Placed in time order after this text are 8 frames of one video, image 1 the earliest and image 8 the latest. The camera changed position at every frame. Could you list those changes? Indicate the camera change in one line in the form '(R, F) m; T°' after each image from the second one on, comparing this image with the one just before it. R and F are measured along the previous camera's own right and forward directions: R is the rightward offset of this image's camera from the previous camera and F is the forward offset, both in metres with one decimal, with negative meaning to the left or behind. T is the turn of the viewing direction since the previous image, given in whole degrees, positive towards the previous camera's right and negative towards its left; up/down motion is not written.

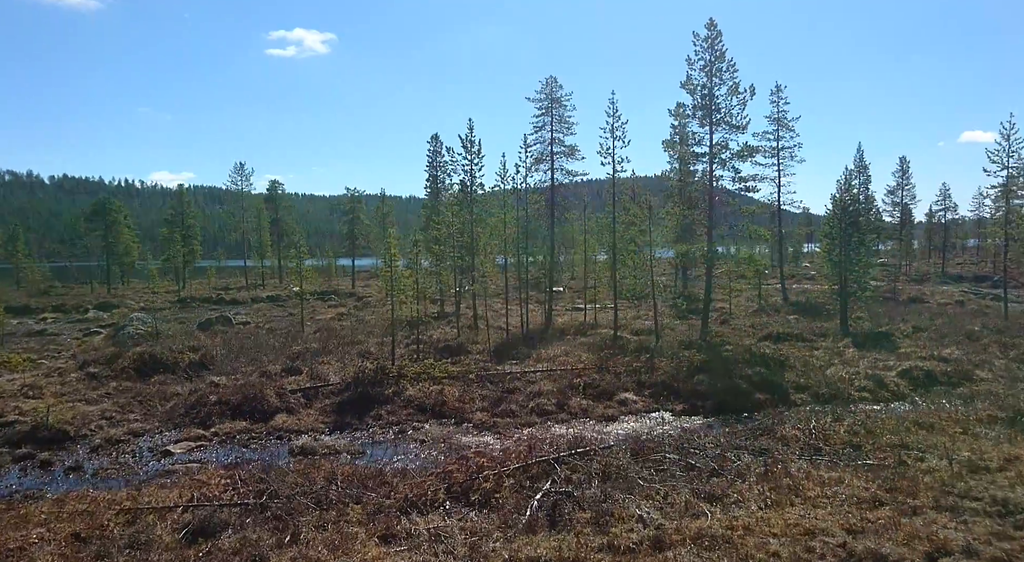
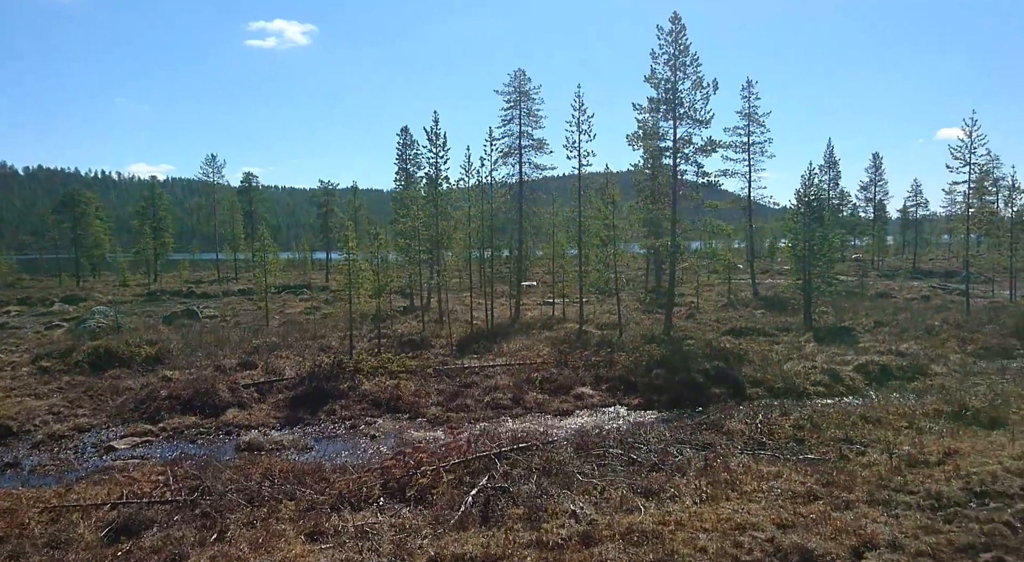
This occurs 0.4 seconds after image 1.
(+0.7, +0.1) m; +1°
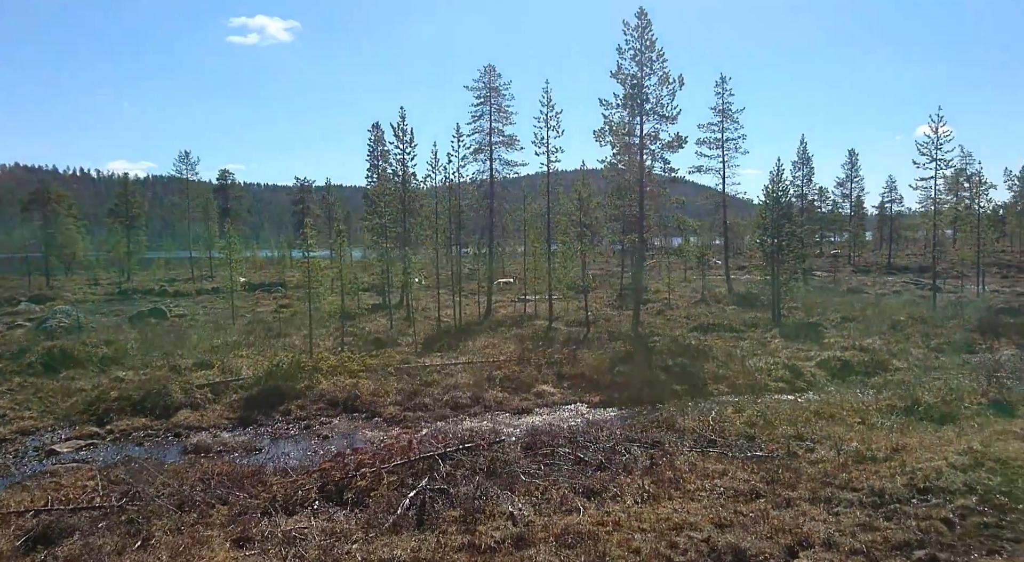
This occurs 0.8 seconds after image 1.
(+0.7, +0.2) m; +1°
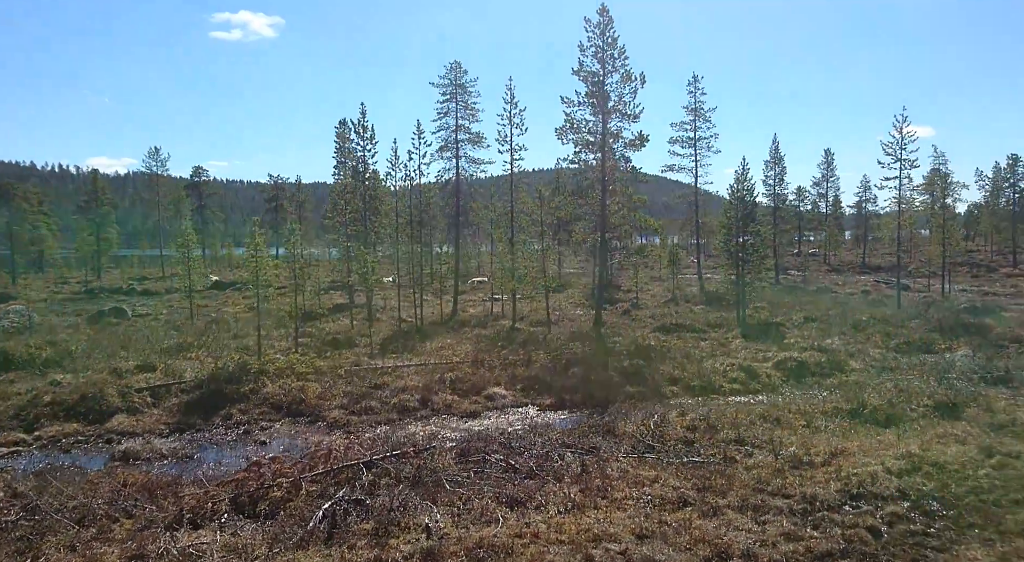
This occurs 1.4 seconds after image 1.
(+1.0, +0.4) m; +1°
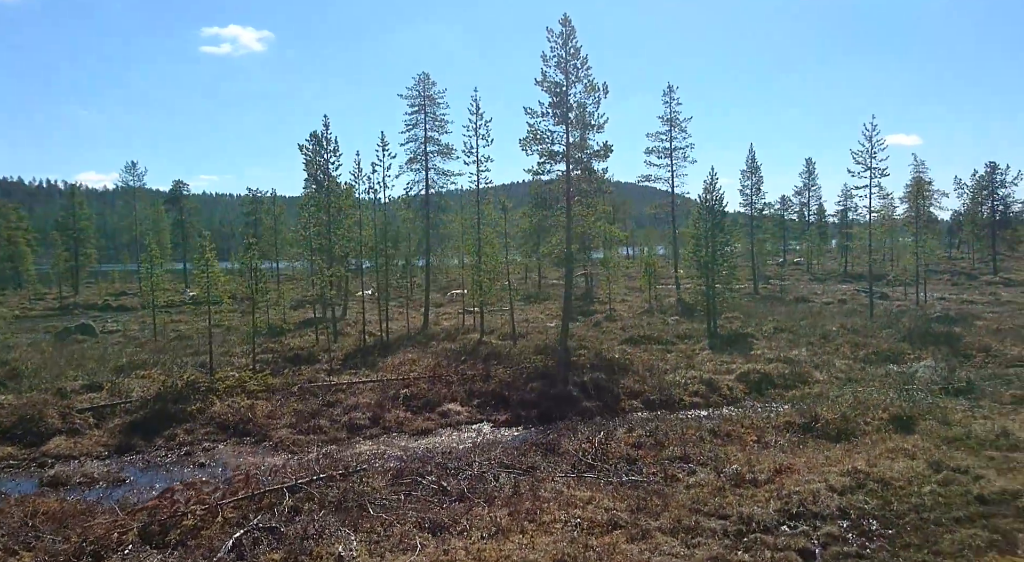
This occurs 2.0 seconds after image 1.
(+1.0, +0.4) m; +1°
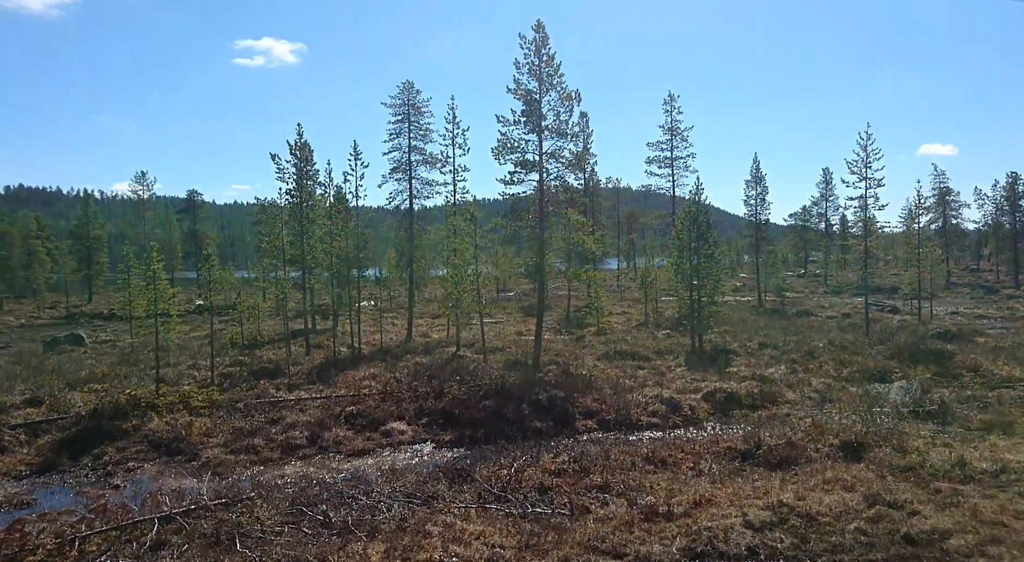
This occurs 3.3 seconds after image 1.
(+2.1, +0.8) m; -2°
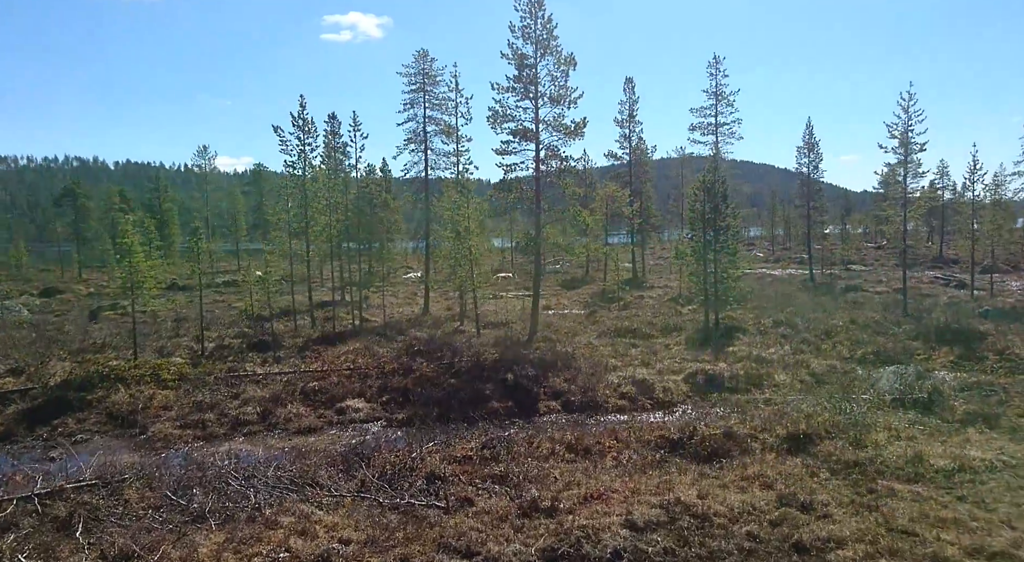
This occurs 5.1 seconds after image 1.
(+3.2, +1.0) m; -6°
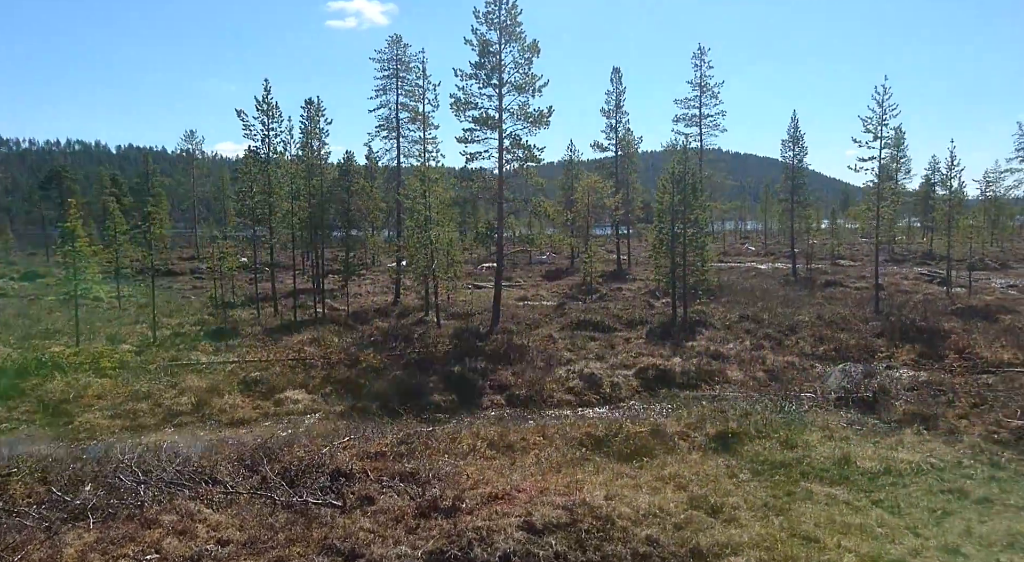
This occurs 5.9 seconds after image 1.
(+1.5, +0.4) m; 0°
